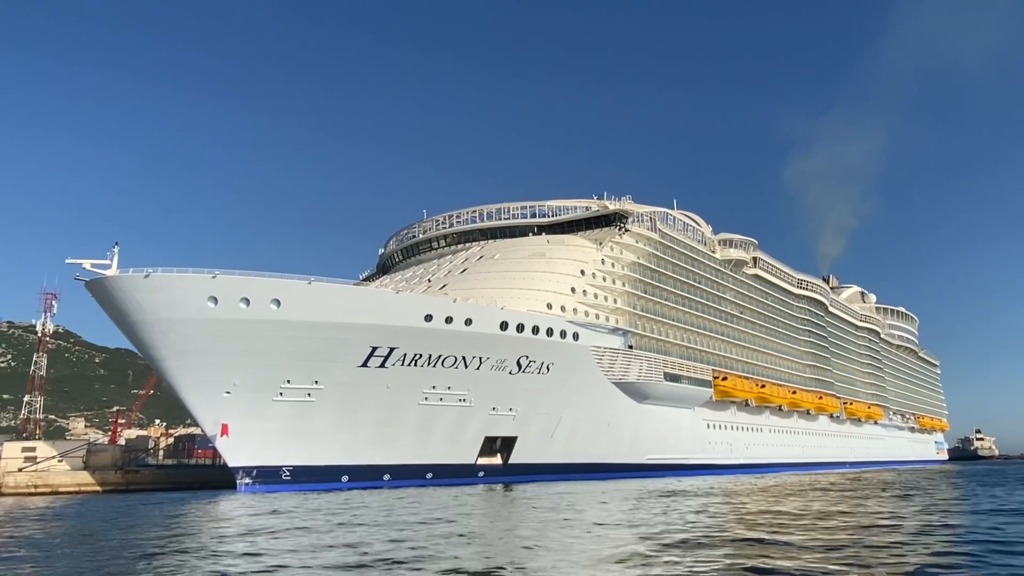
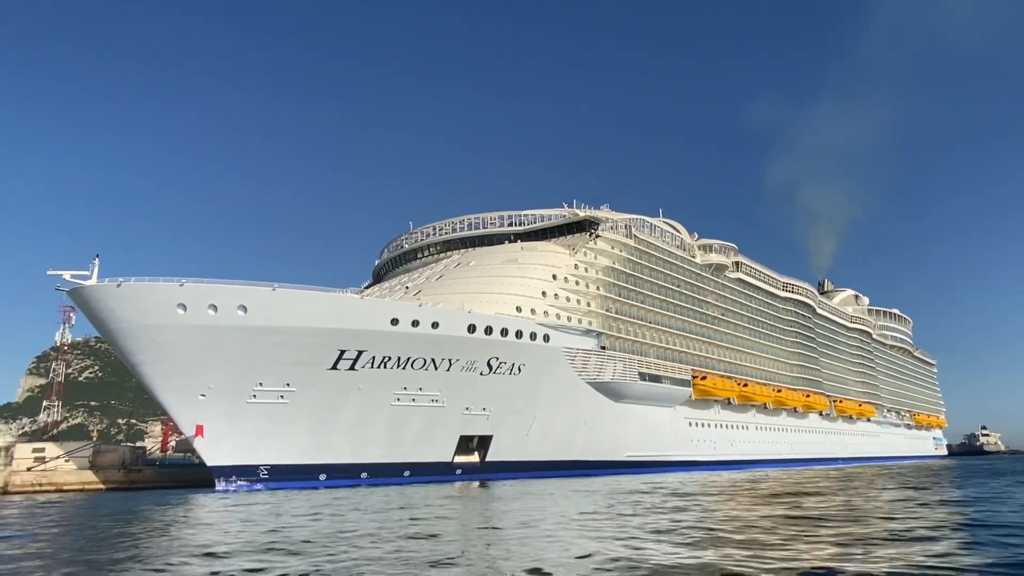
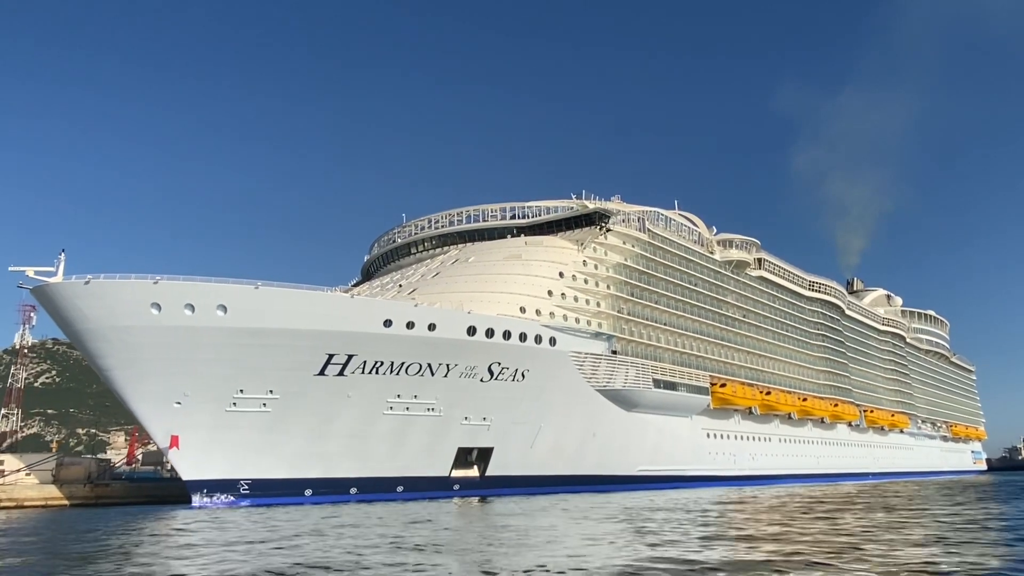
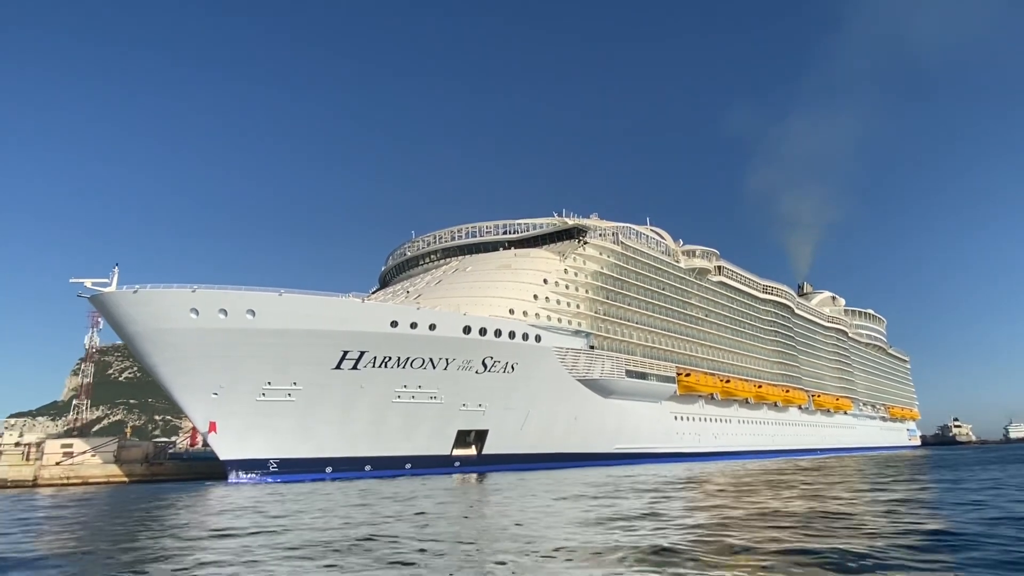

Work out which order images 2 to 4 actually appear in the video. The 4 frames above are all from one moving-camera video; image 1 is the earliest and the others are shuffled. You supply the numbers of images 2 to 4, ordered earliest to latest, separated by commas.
3, 2, 4
